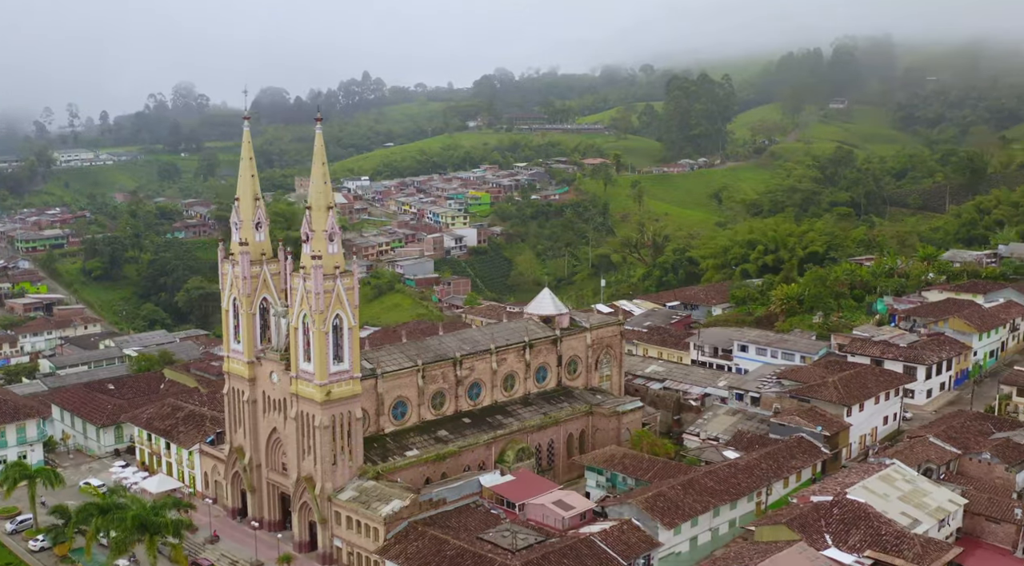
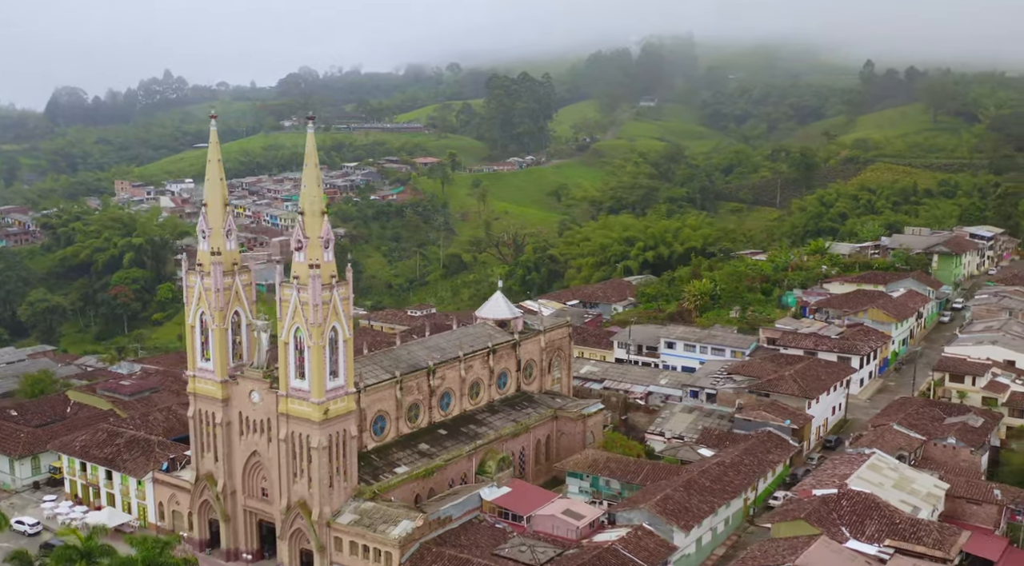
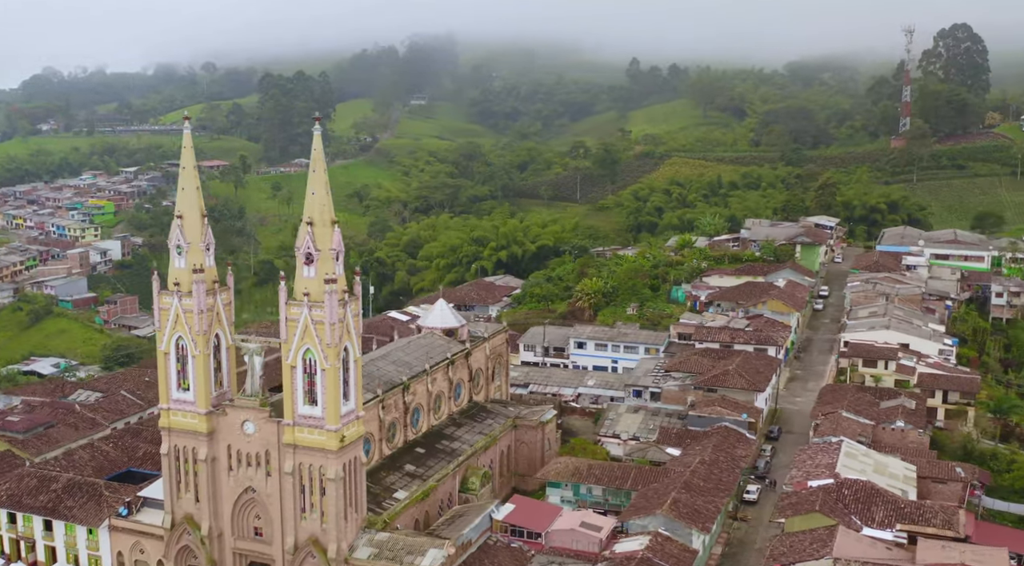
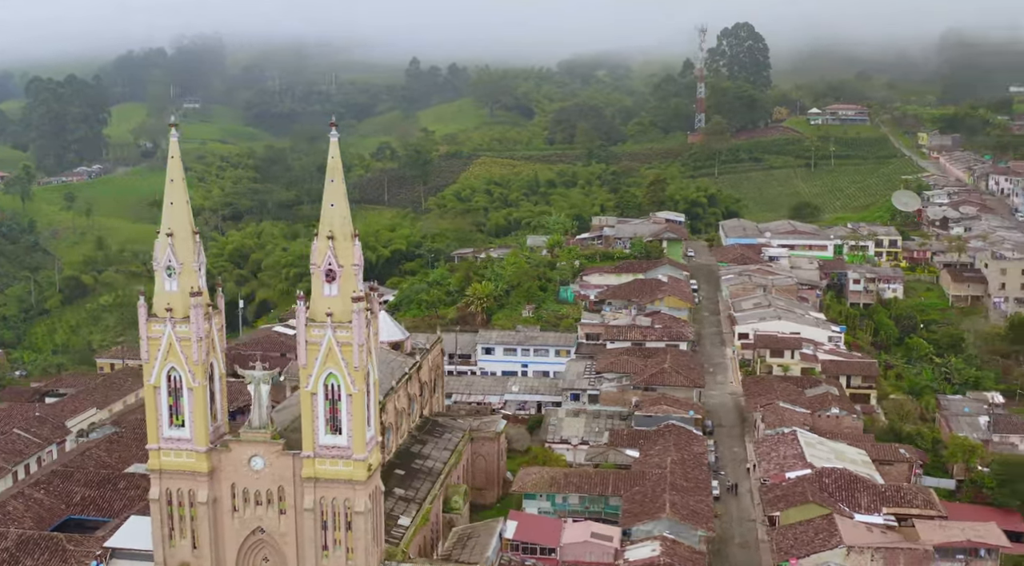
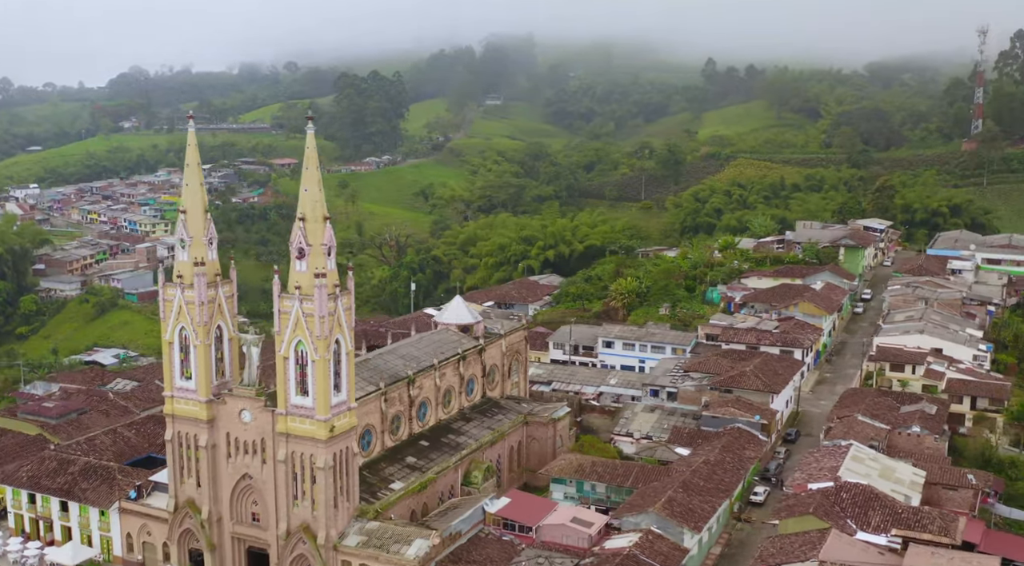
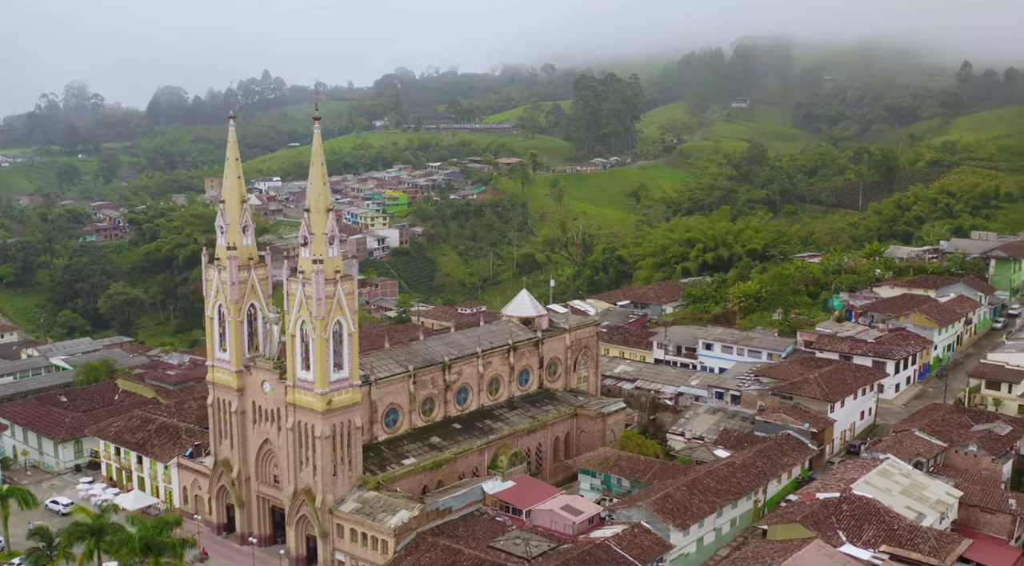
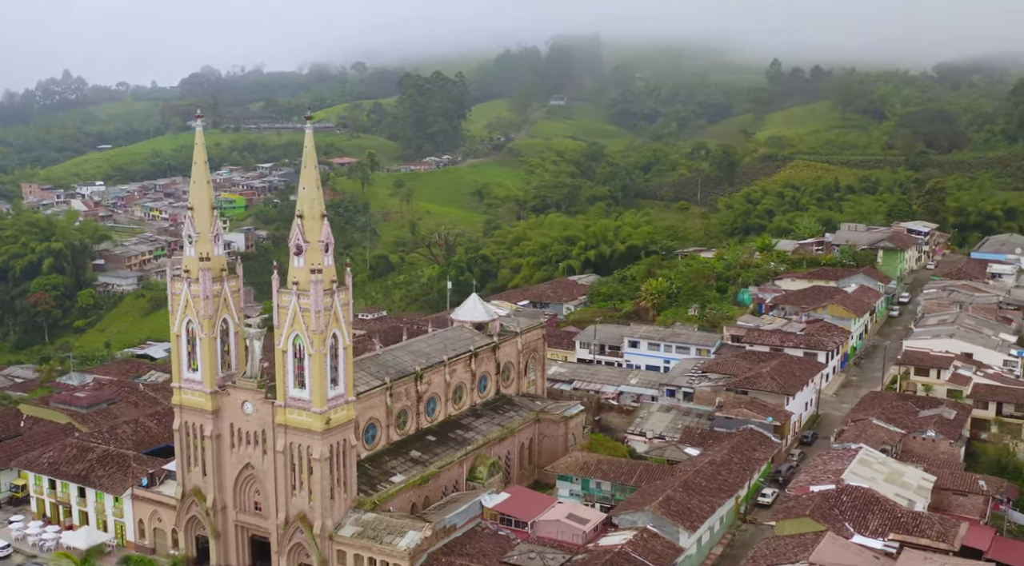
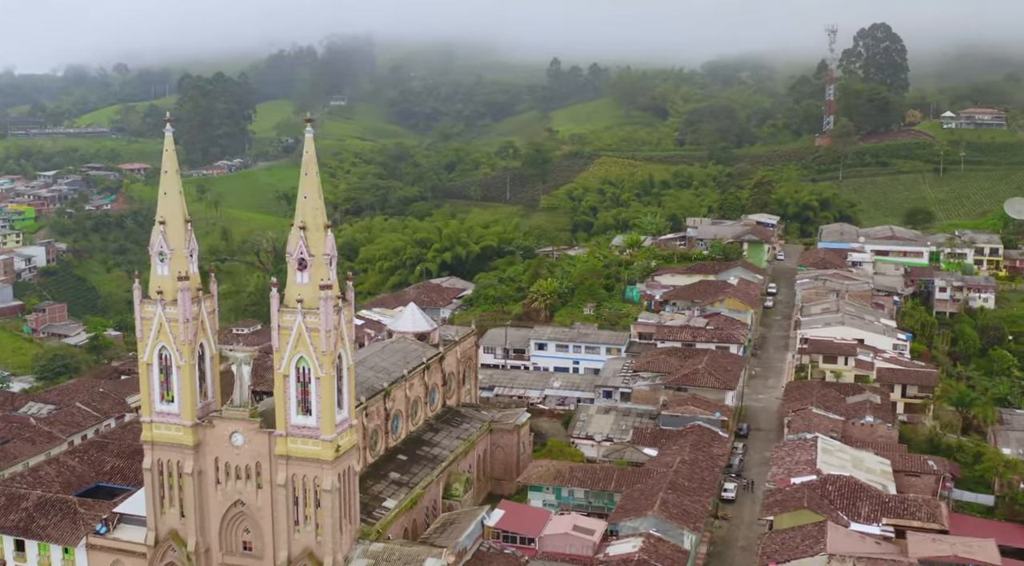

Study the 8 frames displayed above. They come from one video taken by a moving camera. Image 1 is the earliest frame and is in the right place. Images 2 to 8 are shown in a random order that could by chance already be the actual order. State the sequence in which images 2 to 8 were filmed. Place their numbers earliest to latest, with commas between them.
6, 2, 7, 5, 3, 8, 4
